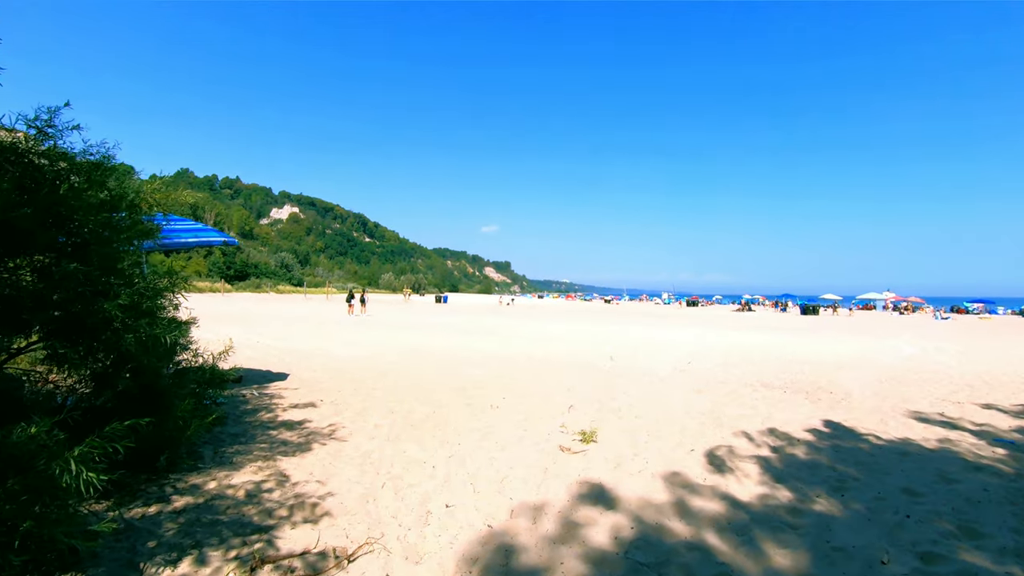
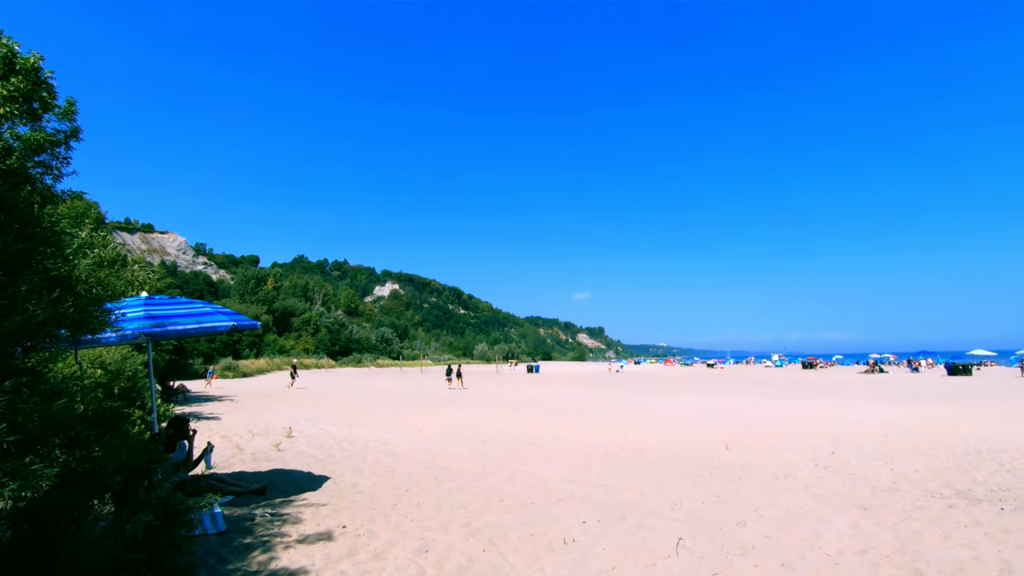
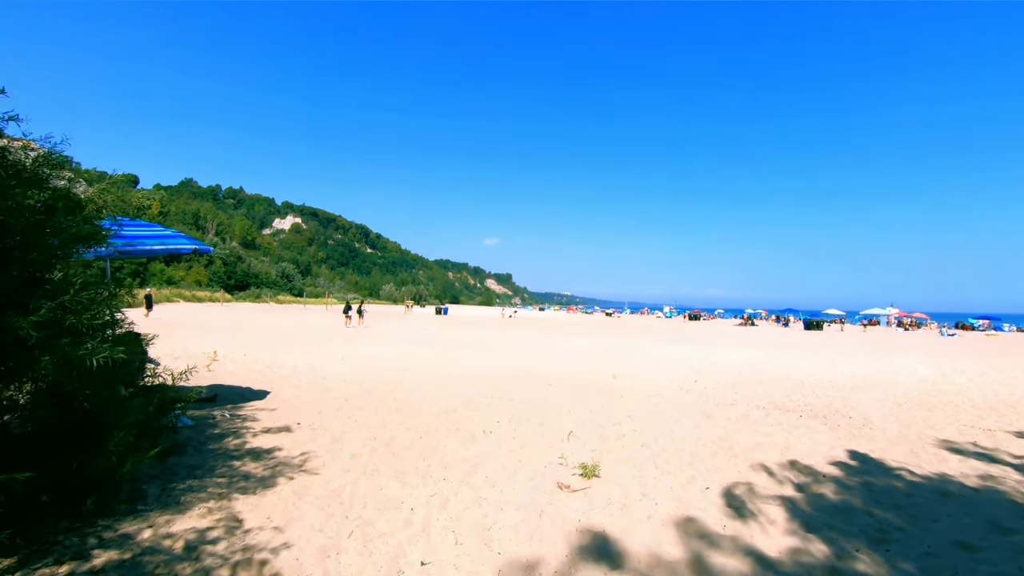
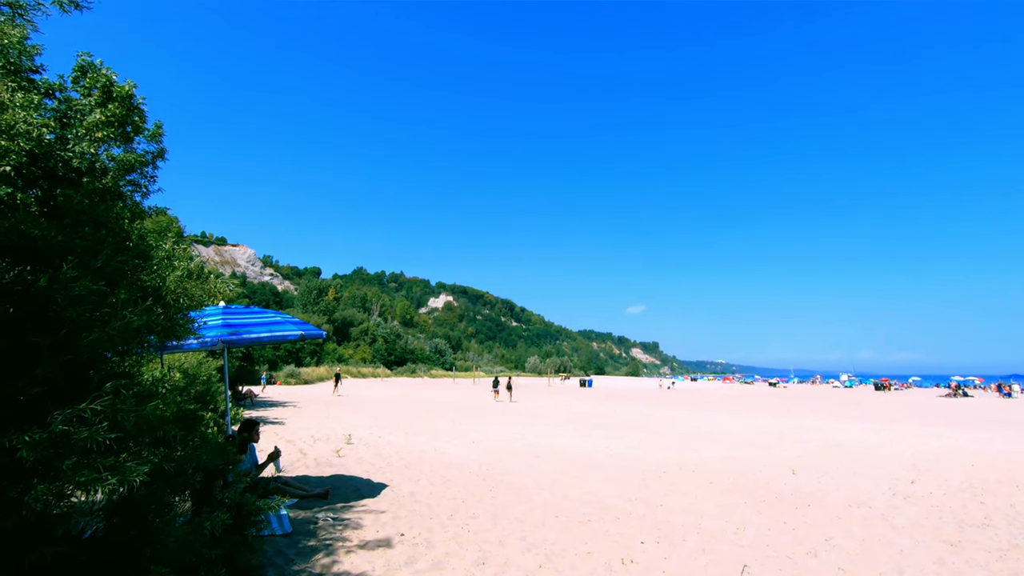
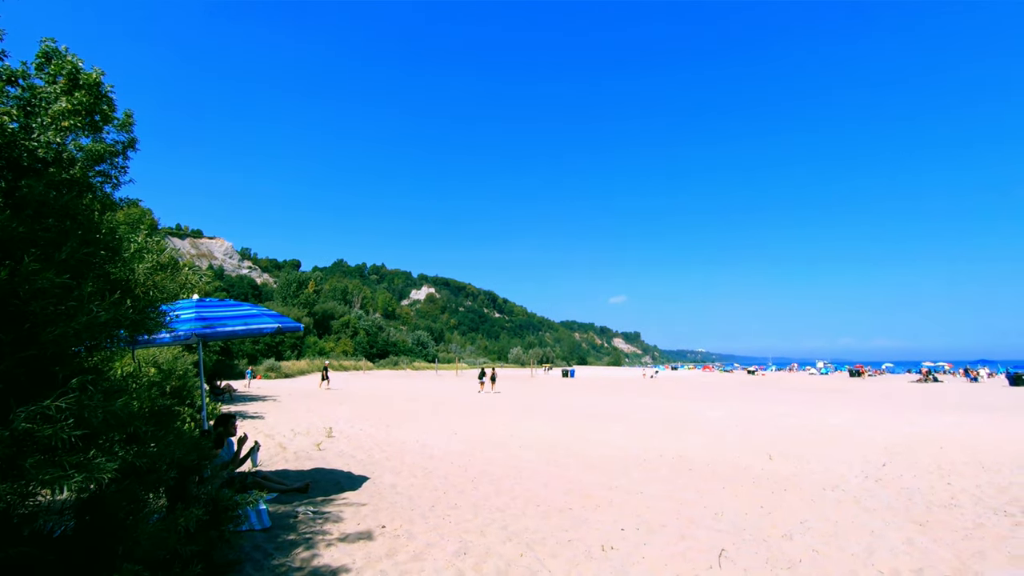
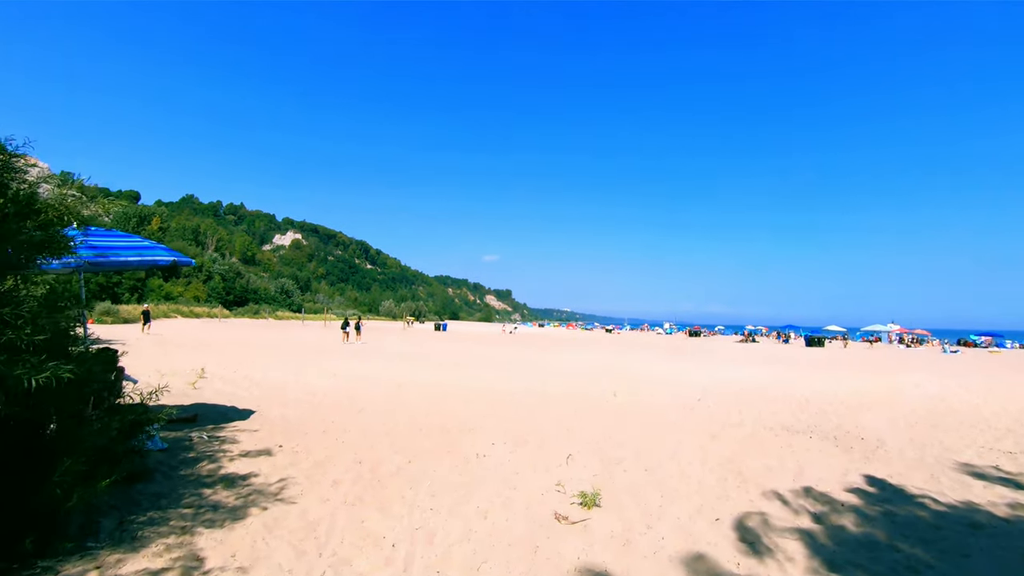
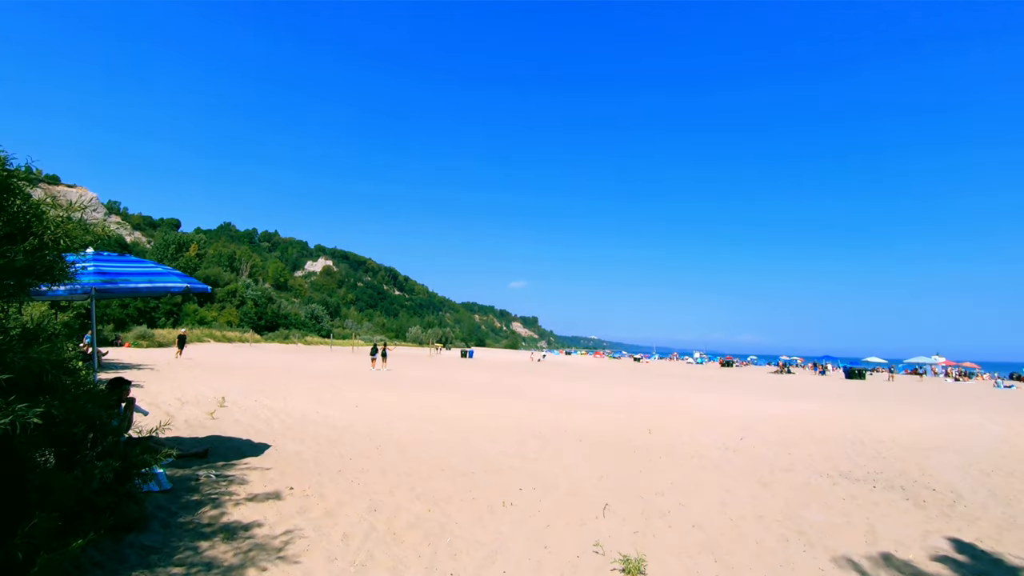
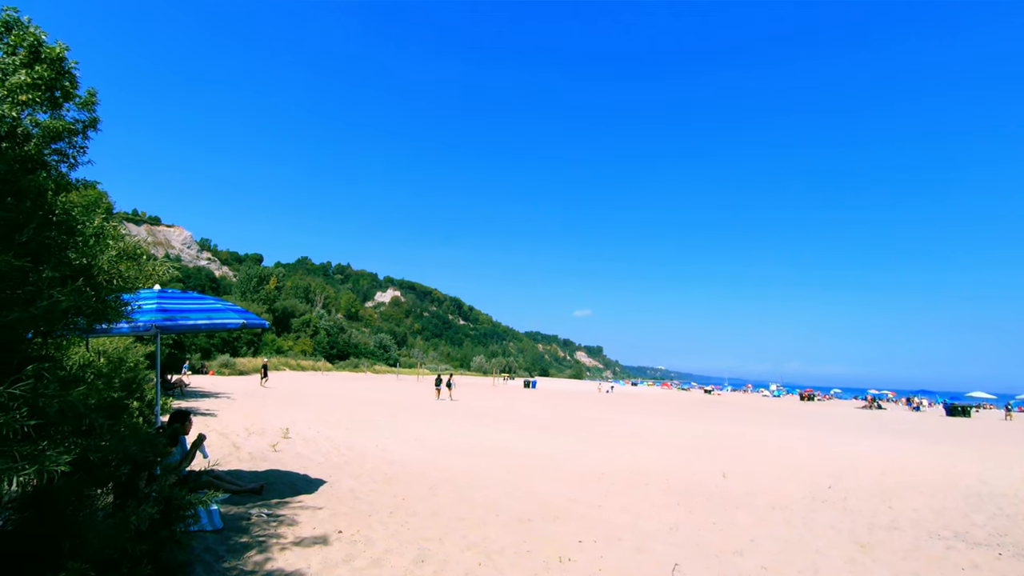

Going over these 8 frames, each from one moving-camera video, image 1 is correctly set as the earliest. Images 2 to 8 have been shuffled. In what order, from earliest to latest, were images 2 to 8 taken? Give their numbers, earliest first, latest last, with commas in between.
3, 6, 7, 8, 4, 5, 2
